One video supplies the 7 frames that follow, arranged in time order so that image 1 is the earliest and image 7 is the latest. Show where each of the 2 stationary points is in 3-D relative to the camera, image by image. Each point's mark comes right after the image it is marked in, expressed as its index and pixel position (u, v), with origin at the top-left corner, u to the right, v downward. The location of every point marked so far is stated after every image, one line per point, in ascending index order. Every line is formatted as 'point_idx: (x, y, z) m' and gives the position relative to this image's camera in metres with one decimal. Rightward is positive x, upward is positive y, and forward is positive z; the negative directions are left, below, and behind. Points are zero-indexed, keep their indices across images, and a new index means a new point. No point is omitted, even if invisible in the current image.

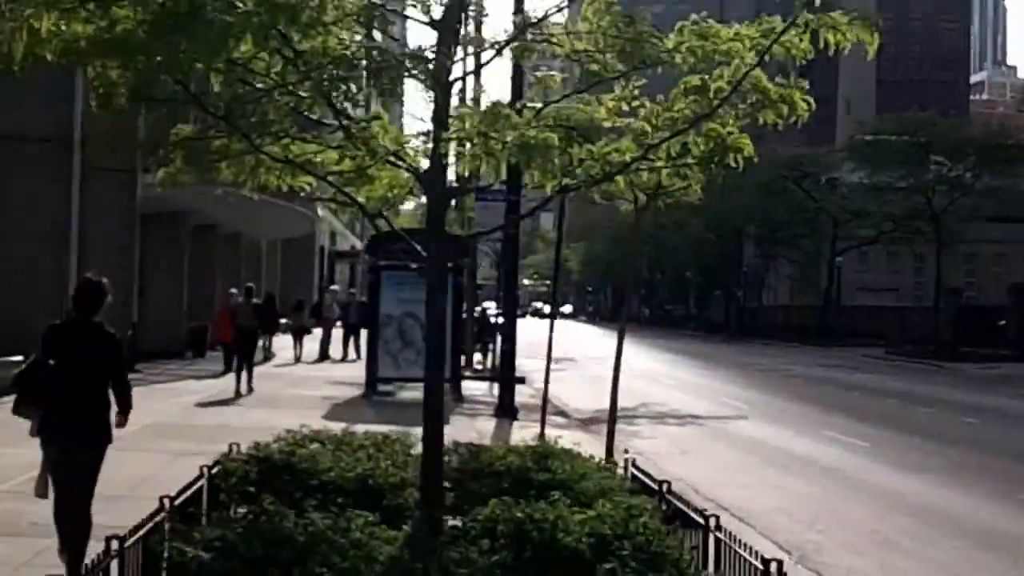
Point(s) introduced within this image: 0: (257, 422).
0: (-4.9, -2.5, +19.9) m
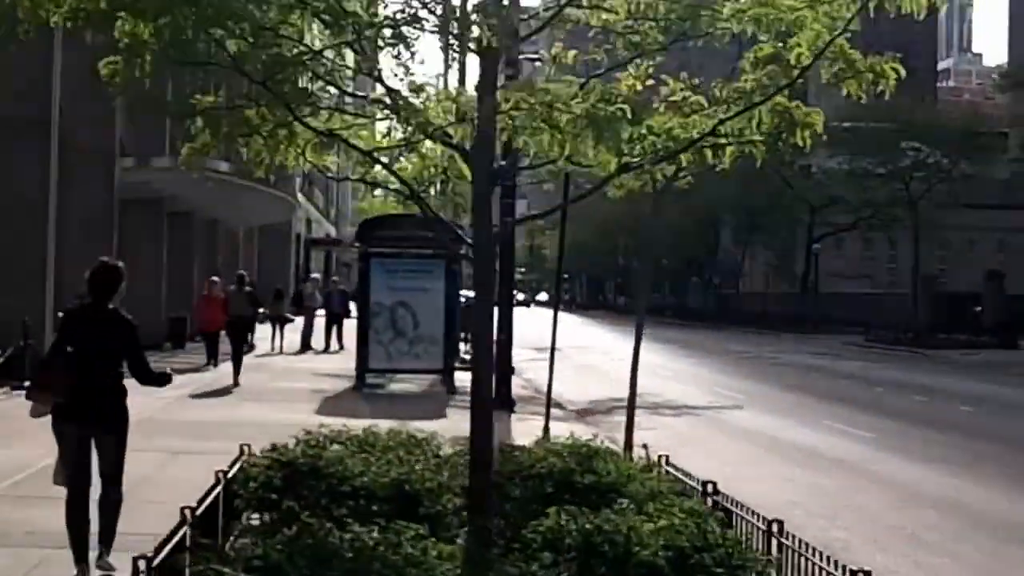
0: (-4.9, -2.4, +19.3) m
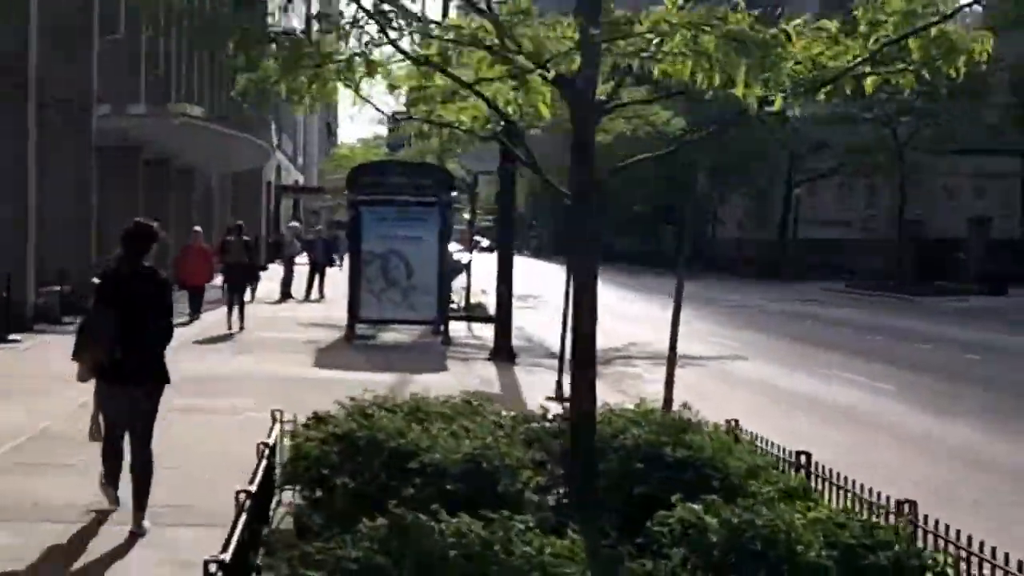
0: (-4.8, -1.4, +18.4) m
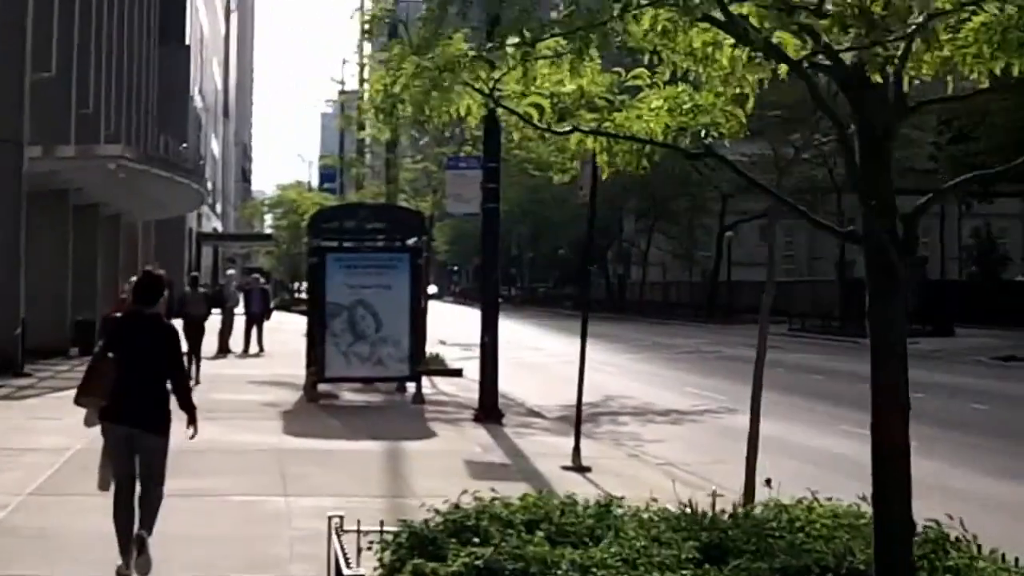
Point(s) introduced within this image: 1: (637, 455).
0: (-4.8, -2.4, +16.4) m
1: (+2.1, -2.7, +16.8) m
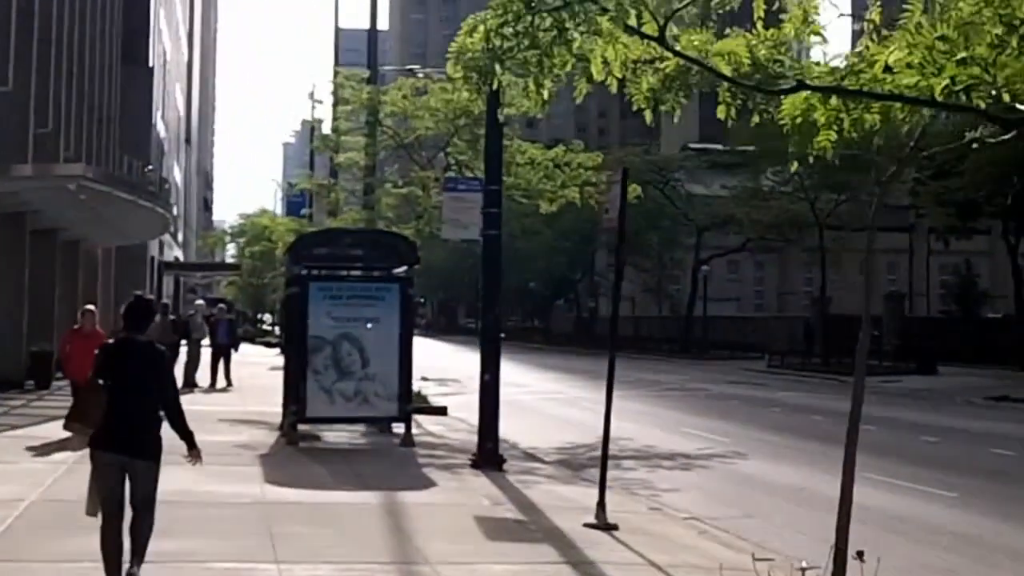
0: (-4.7, -2.8, +14.6) m
1: (+2.2, -3.2, +15.3) m
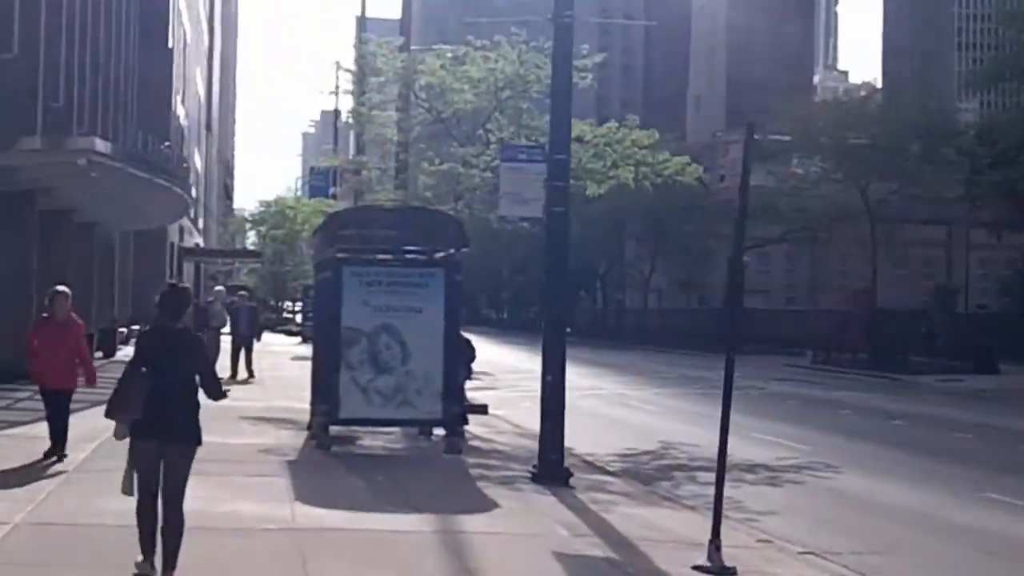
0: (-3.7, -2.6, +12.1) m
1: (+3.1, -3.1, +12.7) m
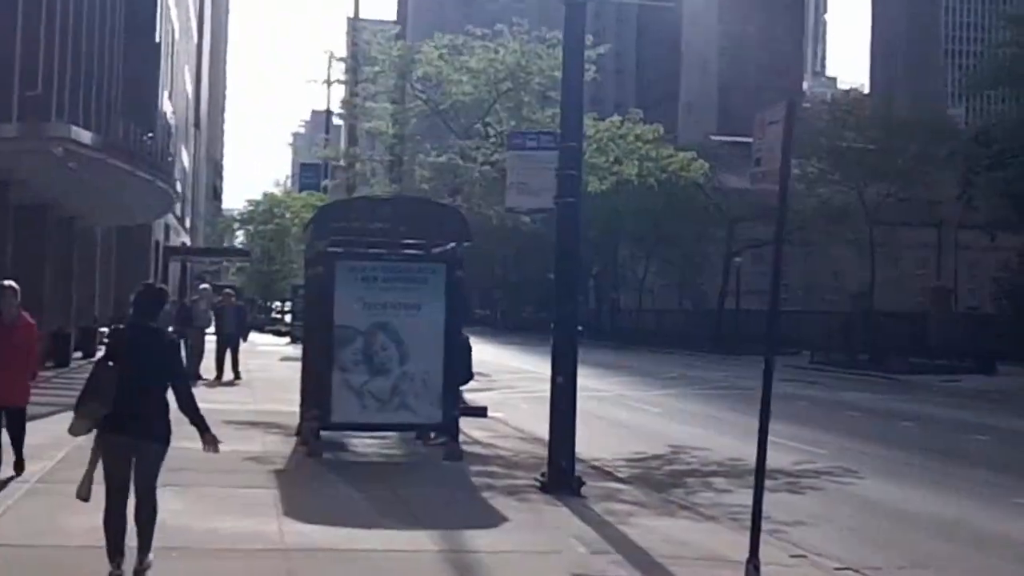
0: (-3.6, -2.5, +11.0) m
1: (+3.2, -3.0, +11.7) m
